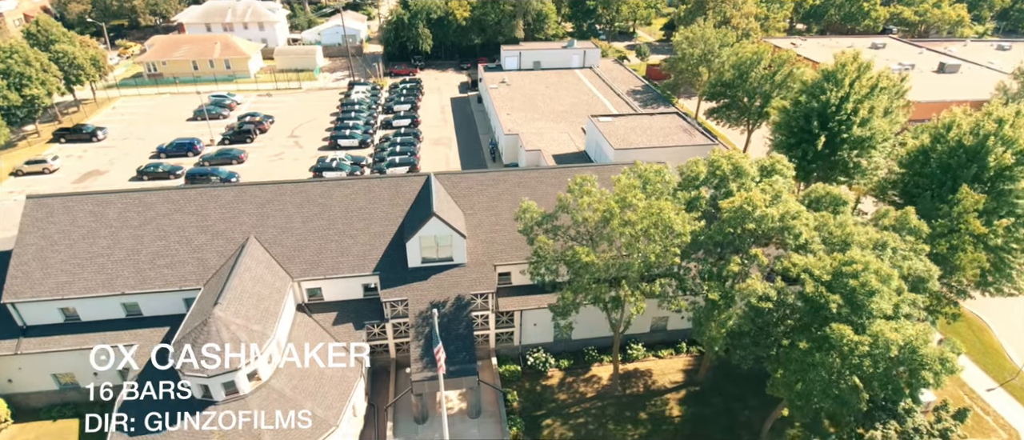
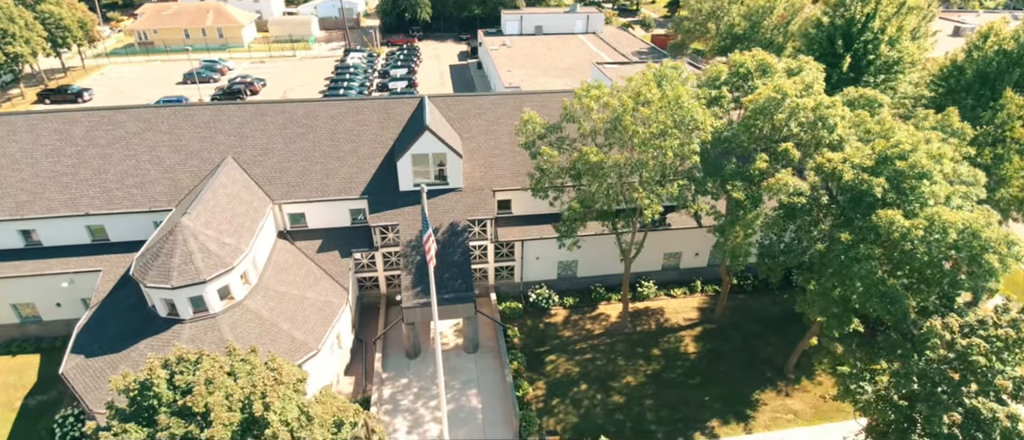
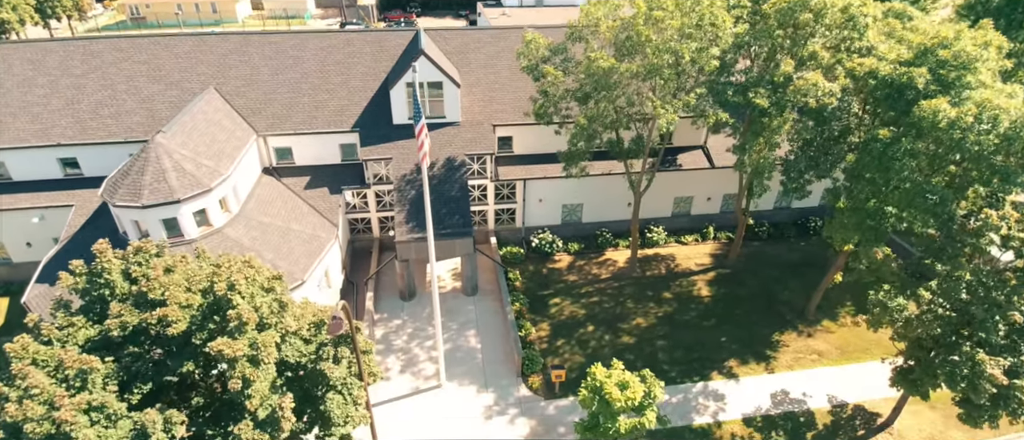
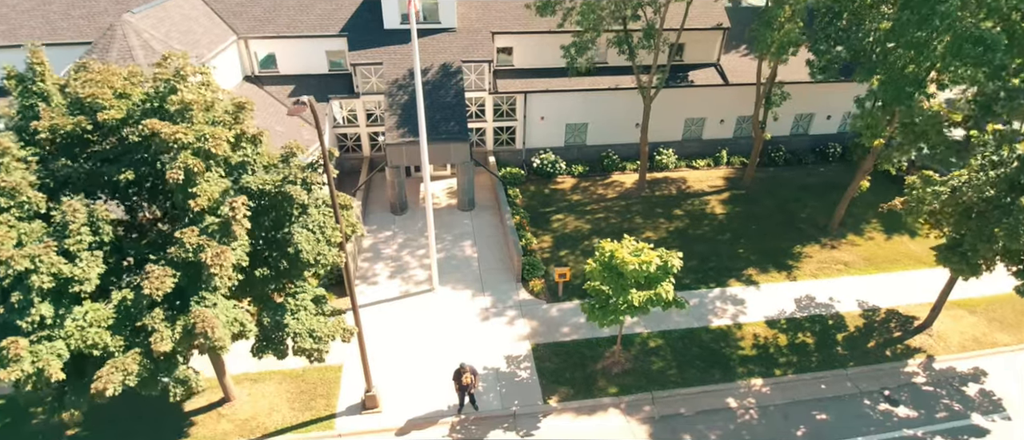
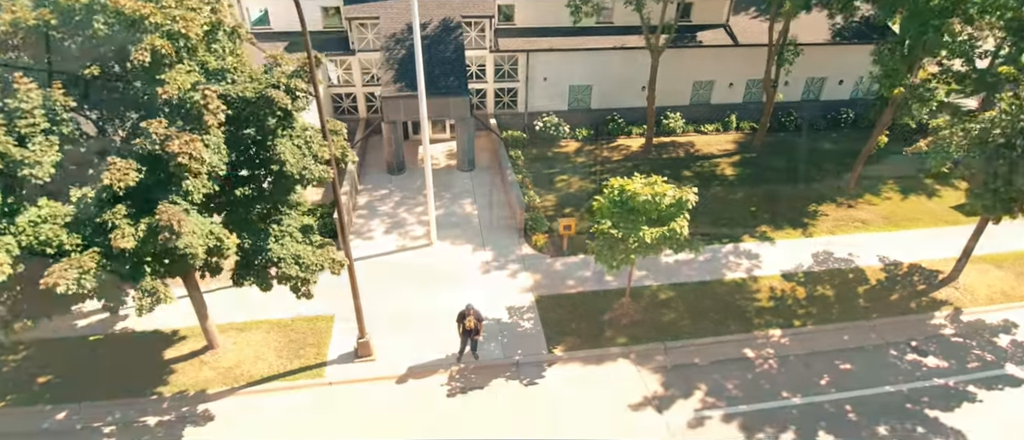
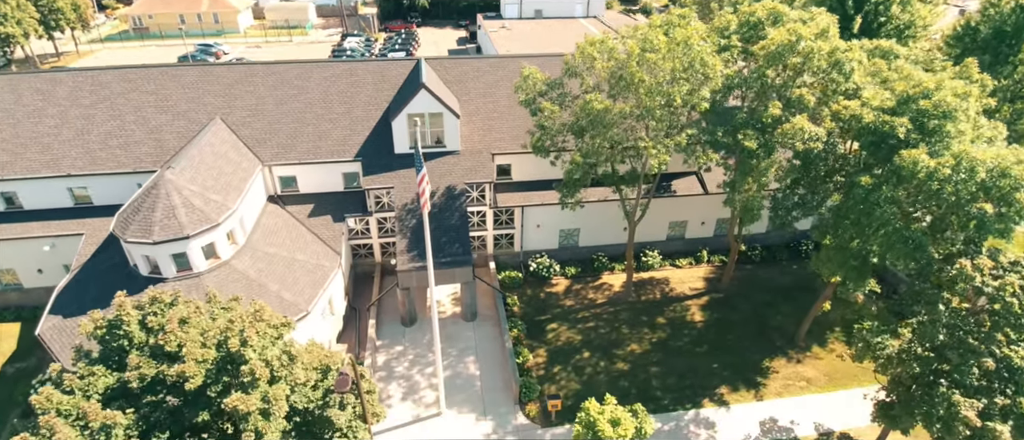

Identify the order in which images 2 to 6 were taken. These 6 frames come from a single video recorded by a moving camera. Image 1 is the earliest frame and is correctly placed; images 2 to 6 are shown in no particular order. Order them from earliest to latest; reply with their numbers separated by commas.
2, 6, 3, 4, 5
